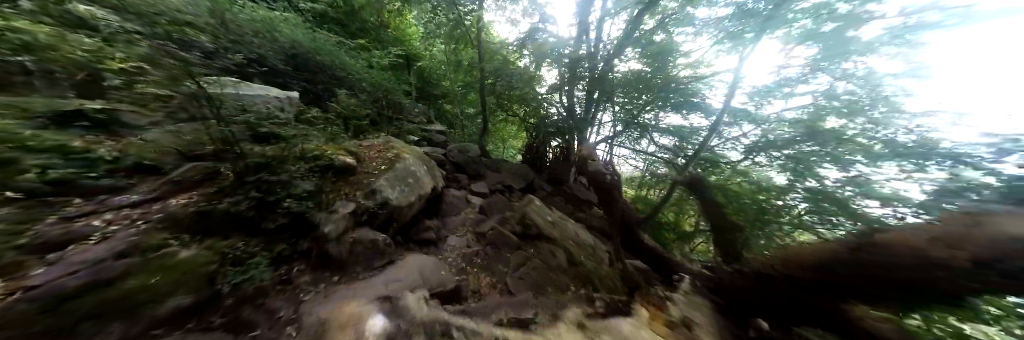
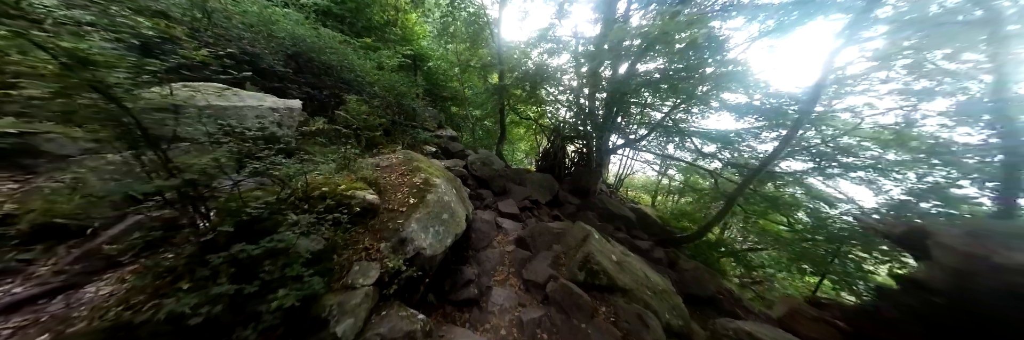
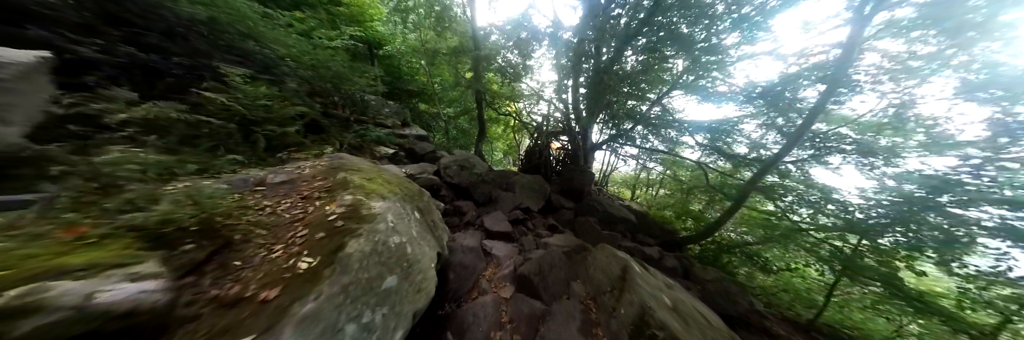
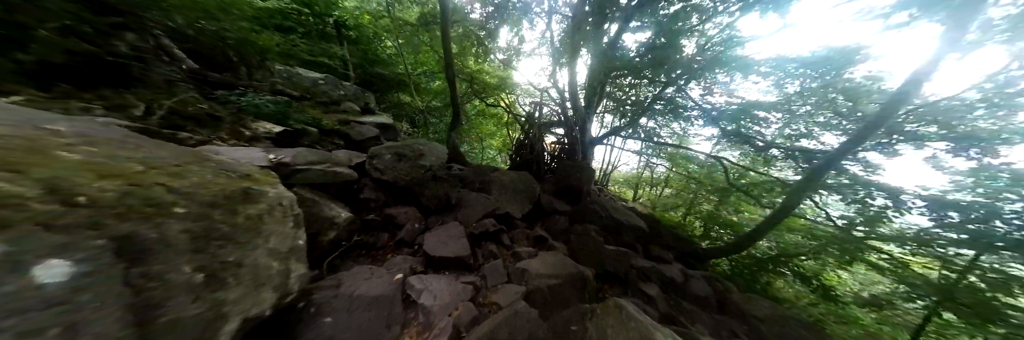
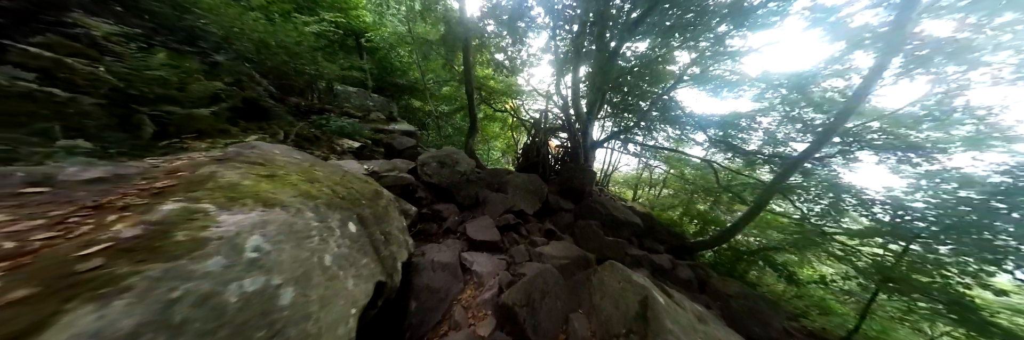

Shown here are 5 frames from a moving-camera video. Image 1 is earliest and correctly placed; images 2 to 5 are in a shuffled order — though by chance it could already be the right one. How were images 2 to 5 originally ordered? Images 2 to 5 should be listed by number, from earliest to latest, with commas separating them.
2, 3, 5, 4
